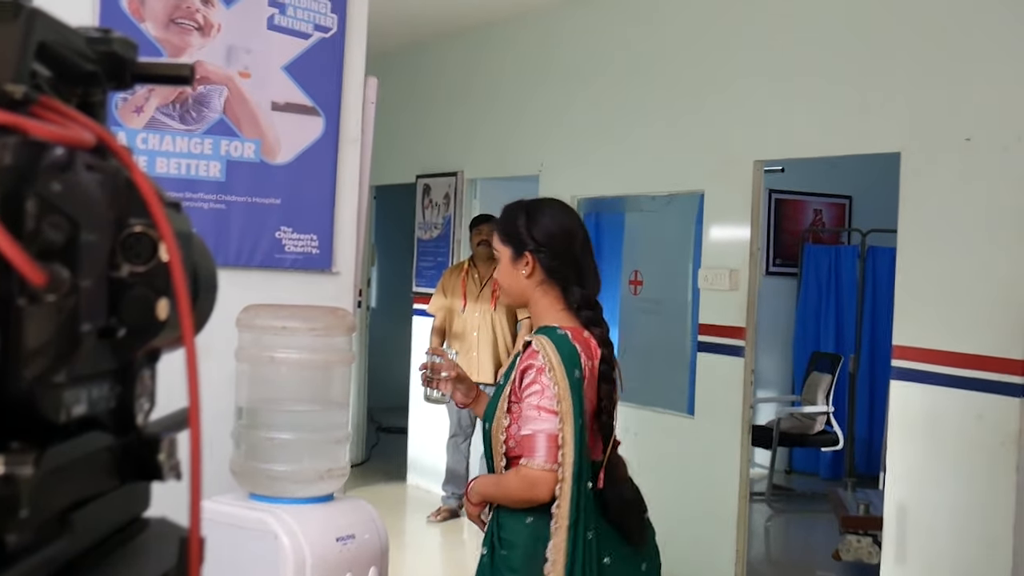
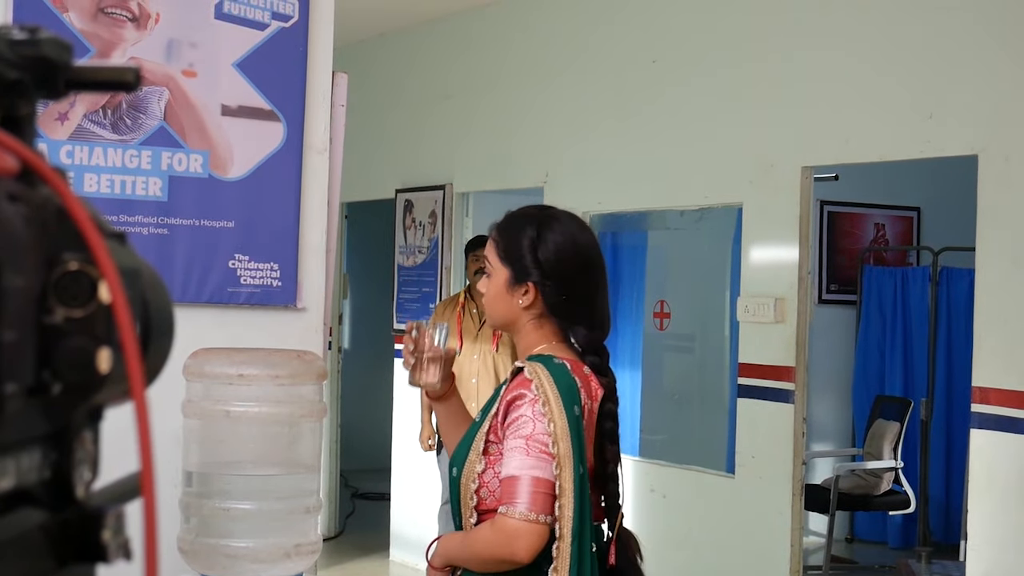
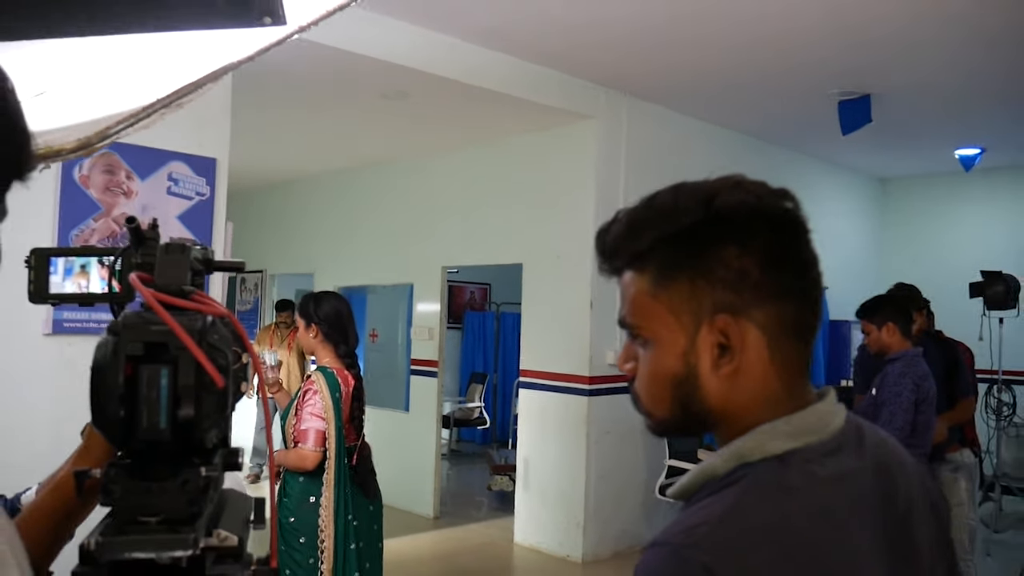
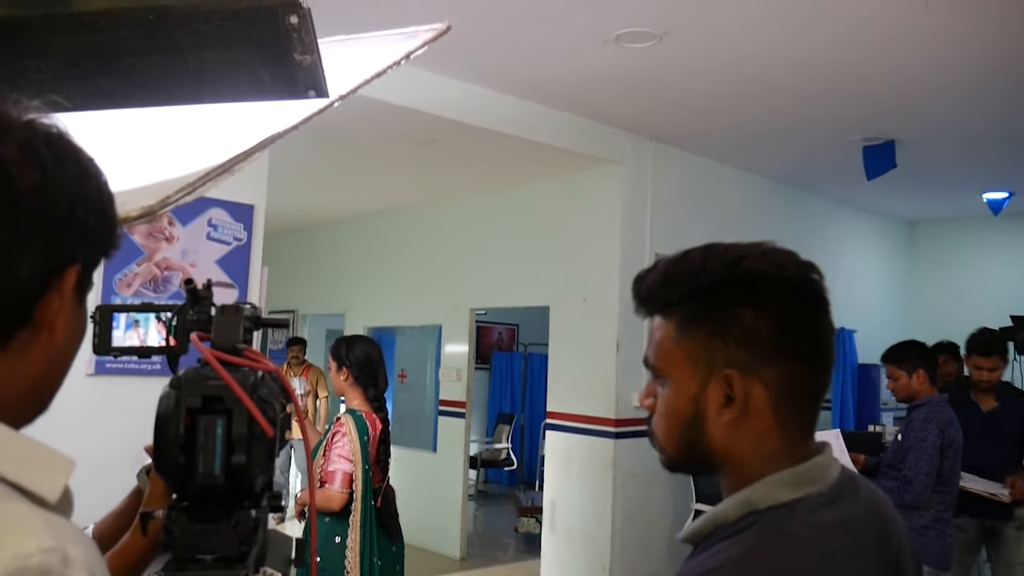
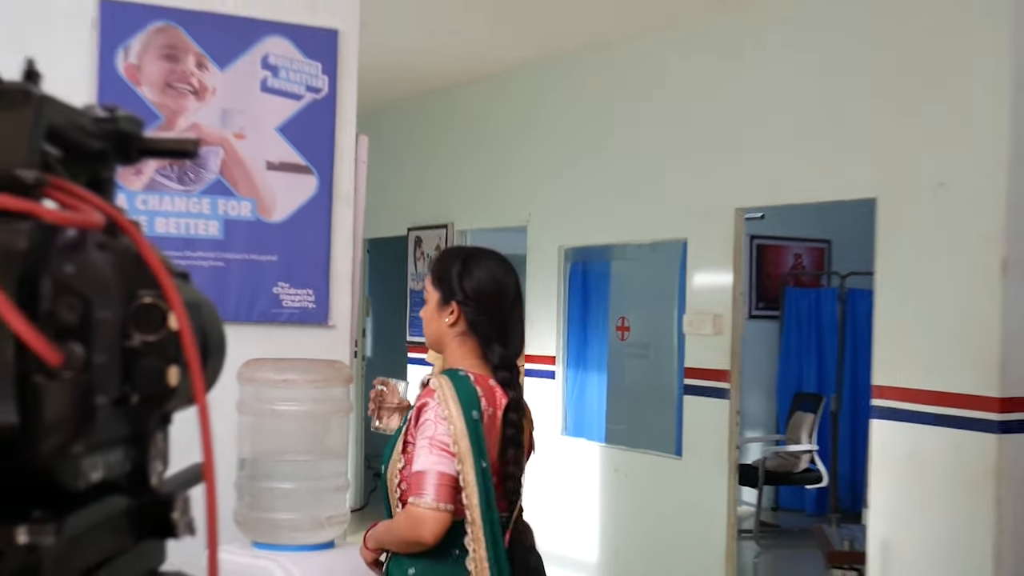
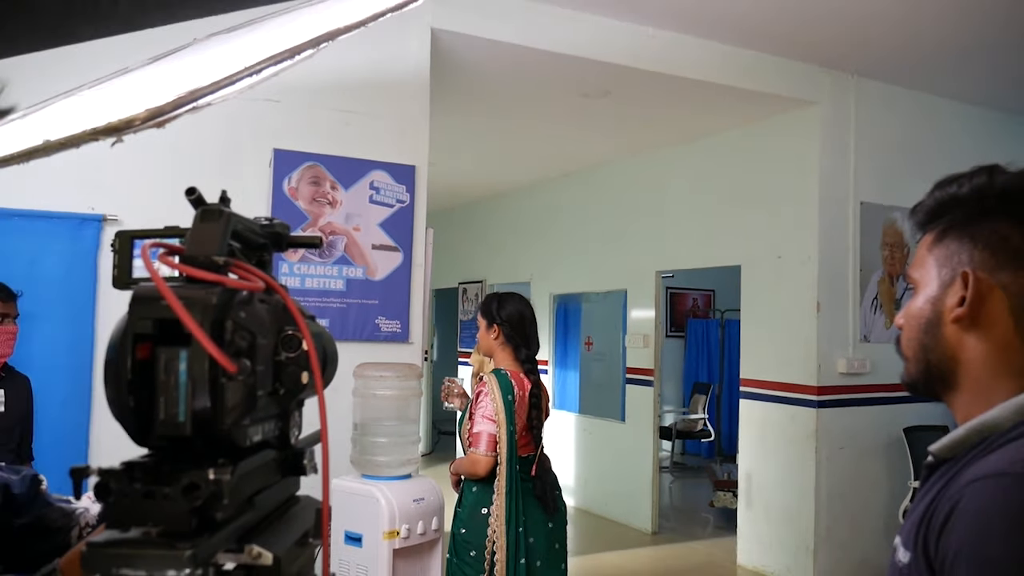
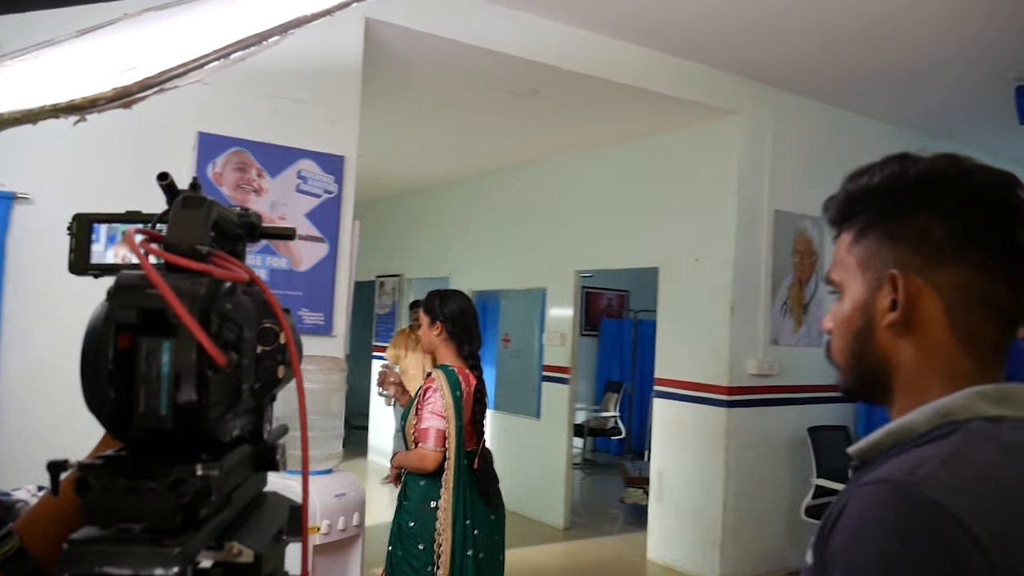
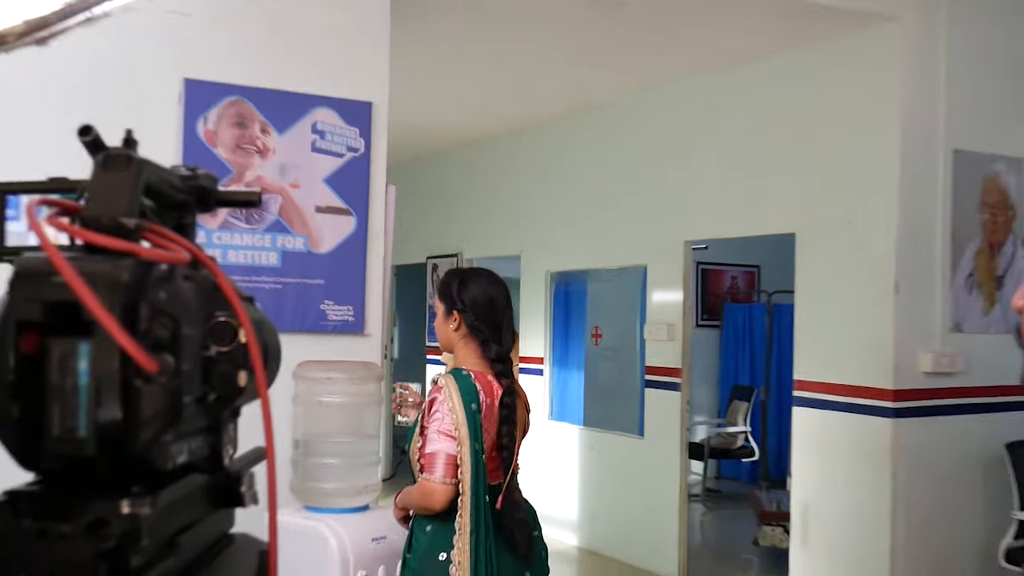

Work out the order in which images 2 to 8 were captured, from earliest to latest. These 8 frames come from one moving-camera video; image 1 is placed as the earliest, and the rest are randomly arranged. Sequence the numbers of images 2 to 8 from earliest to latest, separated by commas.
2, 5, 8, 6, 7, 3, 4
